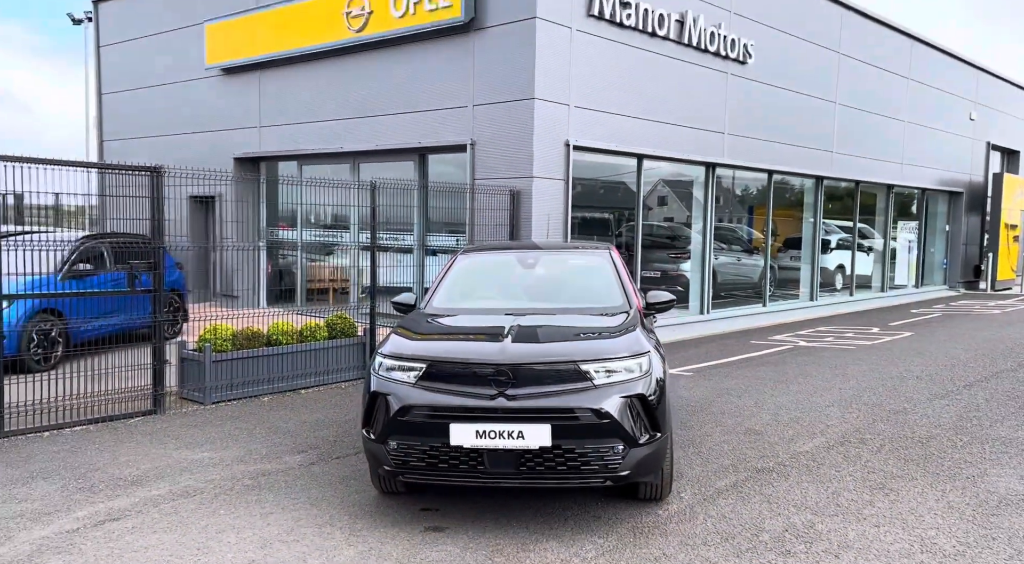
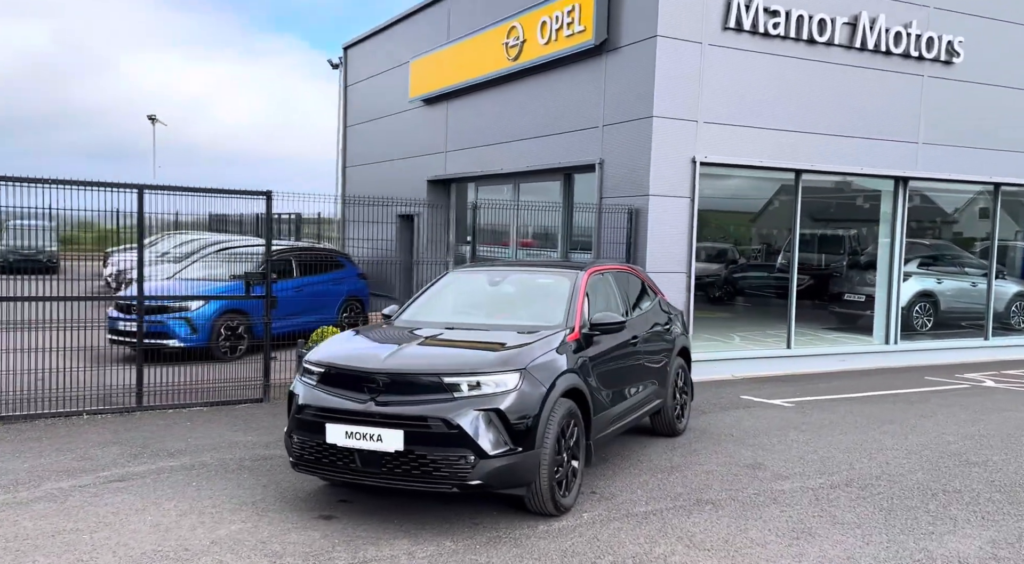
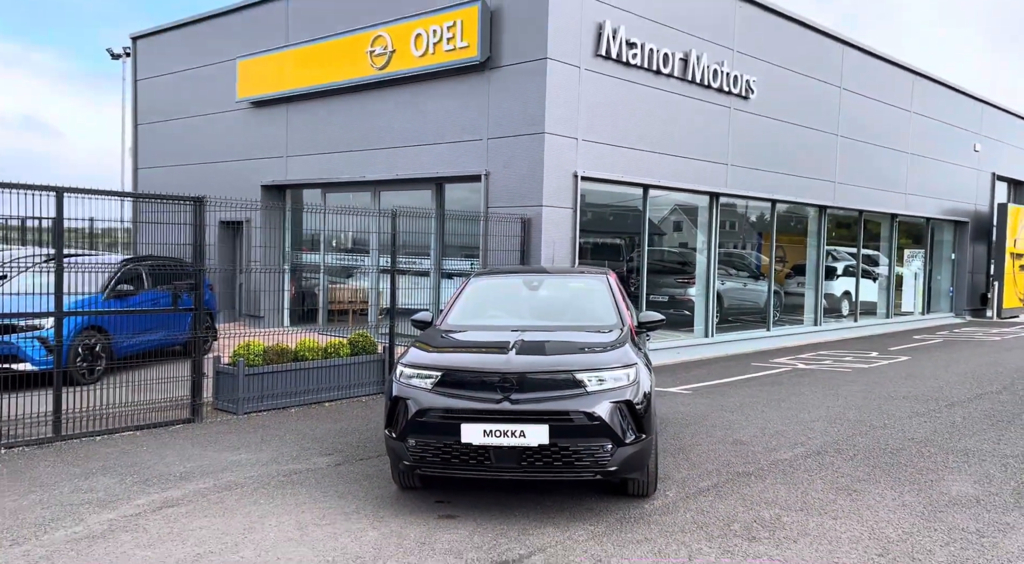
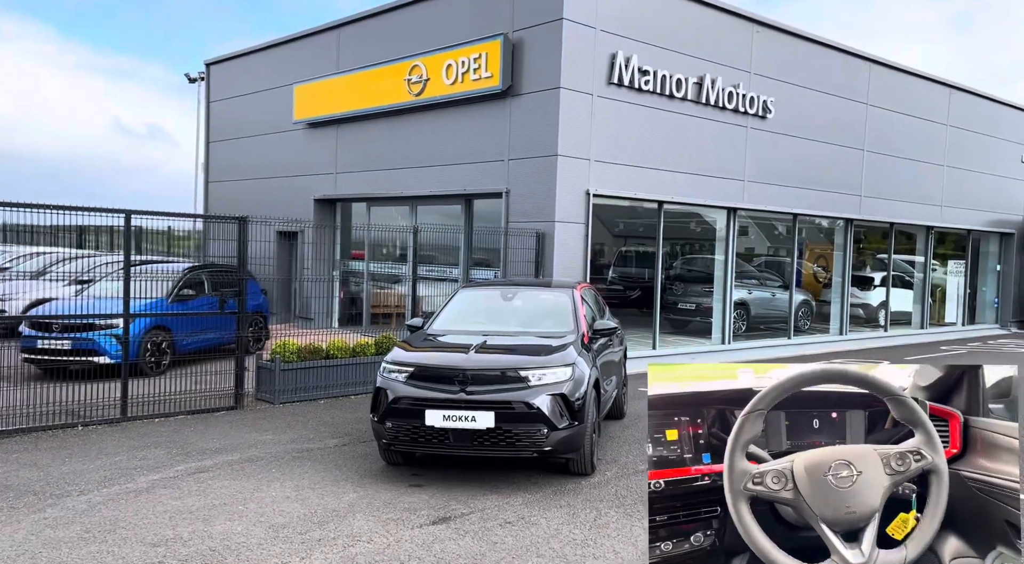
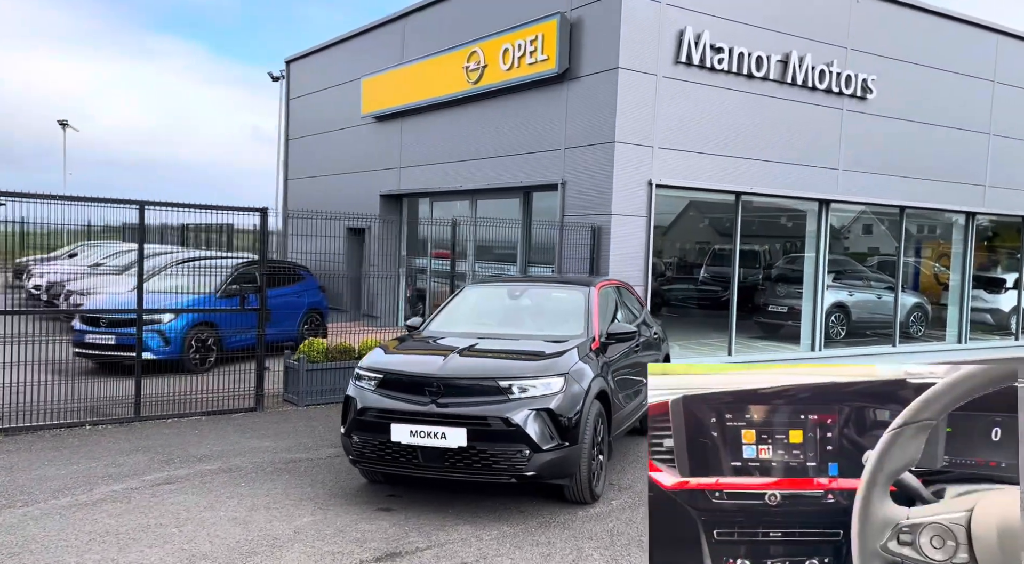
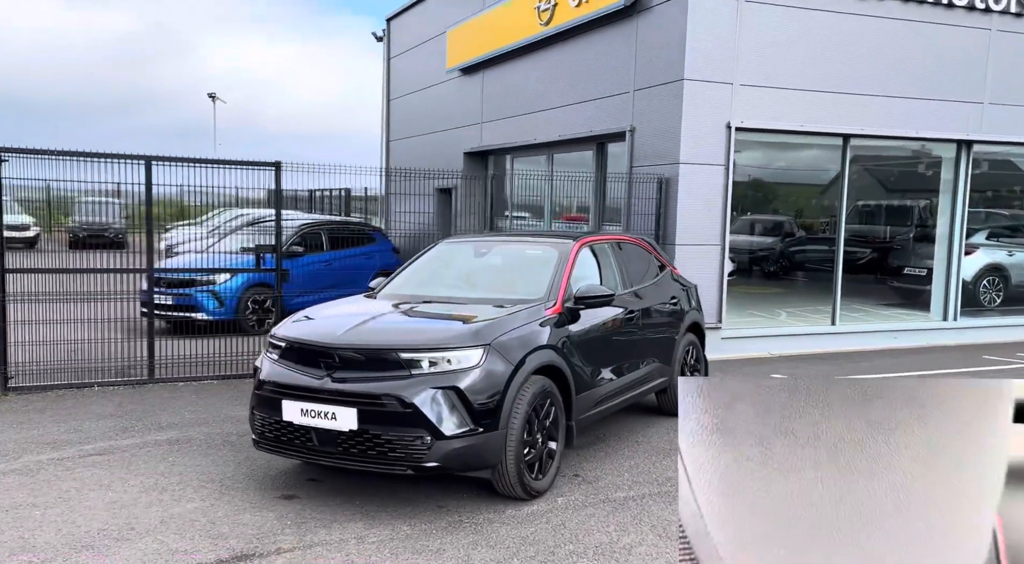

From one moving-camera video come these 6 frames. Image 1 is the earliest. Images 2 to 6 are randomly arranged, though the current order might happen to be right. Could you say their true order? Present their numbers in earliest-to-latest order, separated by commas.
3, 4, 5, 2, 6
